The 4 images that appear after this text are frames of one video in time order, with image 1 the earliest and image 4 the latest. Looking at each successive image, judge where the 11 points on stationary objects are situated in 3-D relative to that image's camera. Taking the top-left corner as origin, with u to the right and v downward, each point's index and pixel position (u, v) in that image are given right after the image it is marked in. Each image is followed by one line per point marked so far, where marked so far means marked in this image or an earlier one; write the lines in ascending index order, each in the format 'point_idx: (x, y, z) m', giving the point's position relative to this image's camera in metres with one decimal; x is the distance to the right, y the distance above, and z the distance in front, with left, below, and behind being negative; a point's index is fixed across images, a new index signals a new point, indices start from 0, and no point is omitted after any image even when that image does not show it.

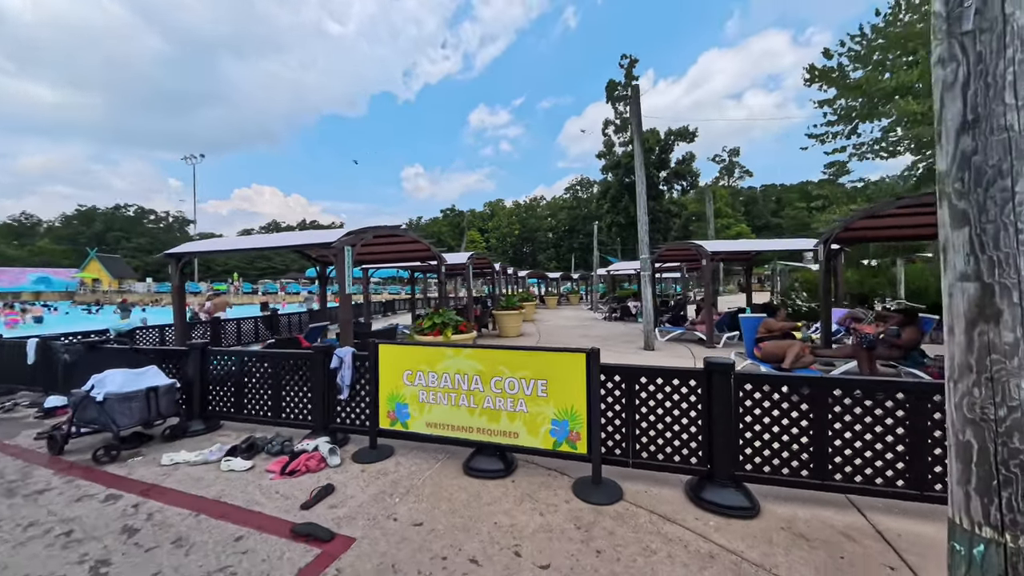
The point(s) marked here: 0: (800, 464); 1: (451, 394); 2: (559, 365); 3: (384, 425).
0: (+2.2, -1.4, +2.8) m
1: (-0.6, -1.0, +3.5) m
2: (+0.4, -0.7, +3.1) m
3: (-1.3, -1.4, +3.7) m
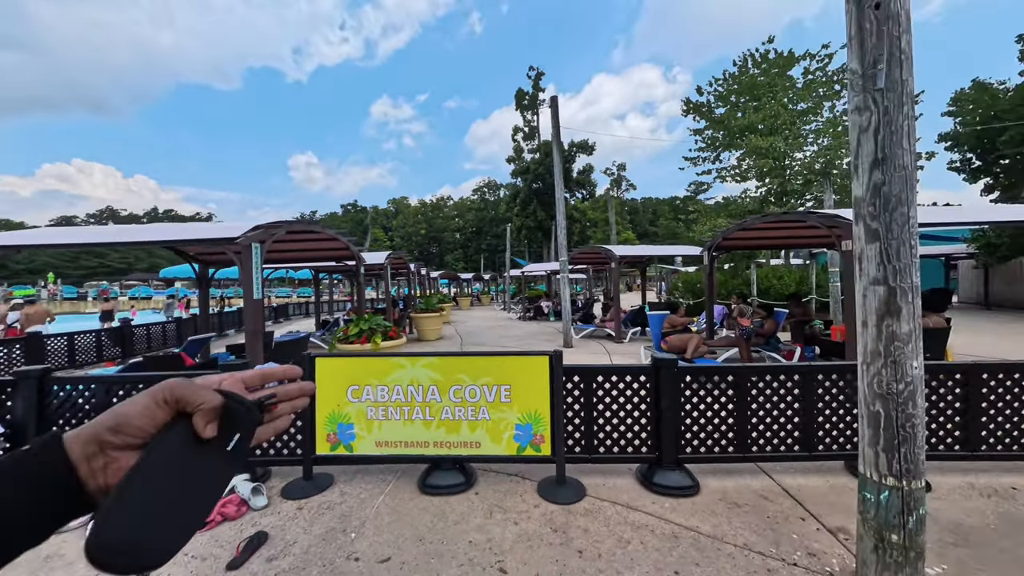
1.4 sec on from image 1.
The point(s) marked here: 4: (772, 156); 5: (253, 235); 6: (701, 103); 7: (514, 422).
0: (+2.0, -1.4, +3.3) m
1: (-1.0, -1.1, +3.2) m
2: (+0.1, -0.7, +3.1) m
3: (-1.7, -1.5, +3.2) m
4: (+8.9, +4.5, +12.3) m
5: (-3.4, +0.7, +4.8) m
6: (+7.9, +7.6, +14.8) m
7: (0.0, -1.2, +3.1) m
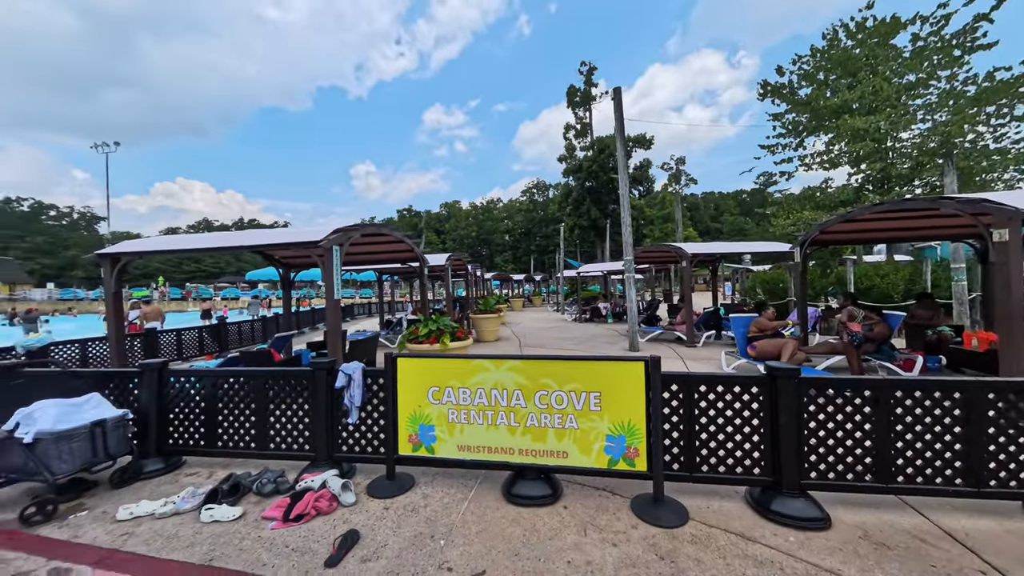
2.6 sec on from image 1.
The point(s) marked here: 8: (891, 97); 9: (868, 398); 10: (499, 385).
0: (+2.7, -1.4, +2.8) m
1: (-0.2, -1.1, +3.1) m
2: (+0.8, -0.7, +2.9) m
3: (-1.0, -1.5, +3.2) m
4: (+10.8, +4.5, +10.8) m
5: (-2.5, +0.7, +5.0) m
6: (+10.1, +7.6, +13.5) m
7: (+0.8, -1.2, +2.9) m
8: (+11.3, +5.7, +10.8) m
9: (+2.7, -0.8, +2.7) m
10: (-0.1, -0.8, +3.1) m
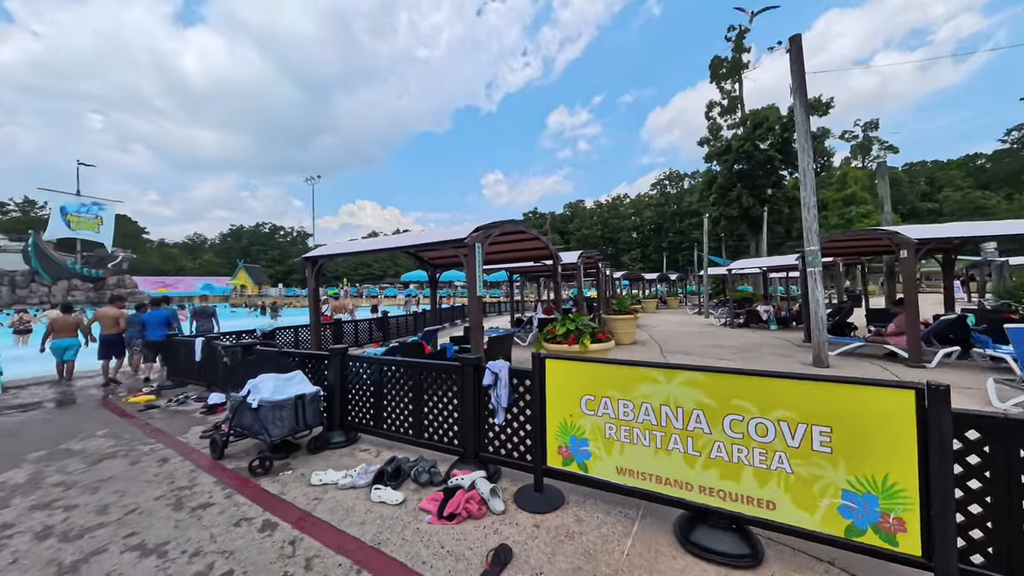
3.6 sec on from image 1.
0: (+3.6, -1.3, +1.3) m
1: (+1.0, -1.0, +2.5) m
2: (+1.9, -0.6, +2.0) m
3: (+0.4, -1.4, +2.9) m
4: (+14.0, +4.5, +6.2) m
5: (-0.5, +0.7, +5.1) m
6: (+14.2, +7.6, +8.9) m
7: (+1.8, -1.1, +2.0) m
8: (+14.4, +5.7, +5.9) m
9: (+3.7, -0.8, +1.2) m
10: (+1.1, -0.8, +2.5) m
